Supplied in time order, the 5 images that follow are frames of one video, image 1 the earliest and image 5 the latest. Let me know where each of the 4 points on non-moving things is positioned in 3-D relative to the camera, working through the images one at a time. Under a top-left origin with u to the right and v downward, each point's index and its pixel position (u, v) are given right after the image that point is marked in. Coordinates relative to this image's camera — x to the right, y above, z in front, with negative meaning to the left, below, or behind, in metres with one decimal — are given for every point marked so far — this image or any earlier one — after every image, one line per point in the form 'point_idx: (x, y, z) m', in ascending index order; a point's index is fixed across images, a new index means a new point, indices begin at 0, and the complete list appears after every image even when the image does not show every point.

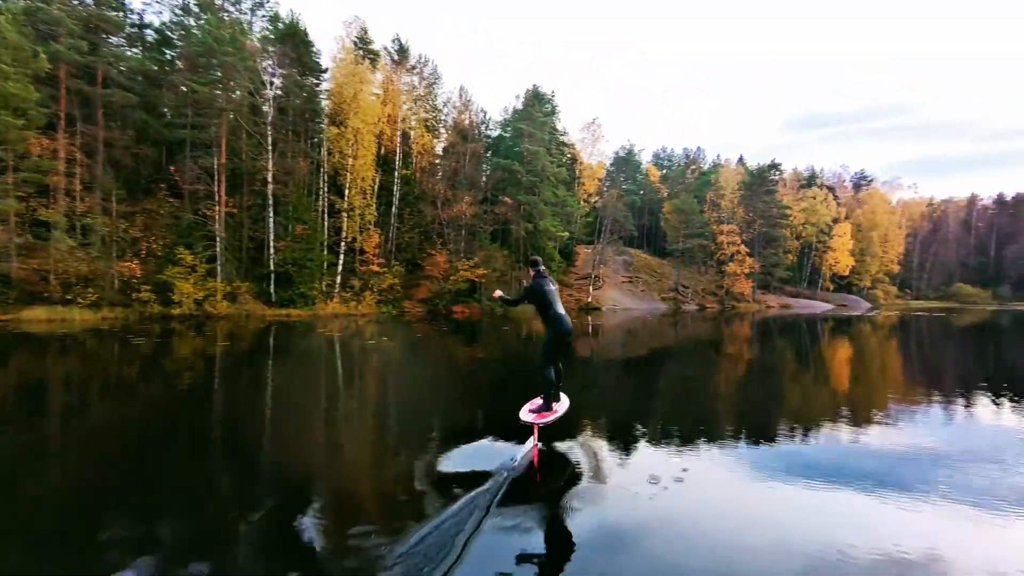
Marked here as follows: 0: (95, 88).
0: (-15.3, +7.3, +19.6) m
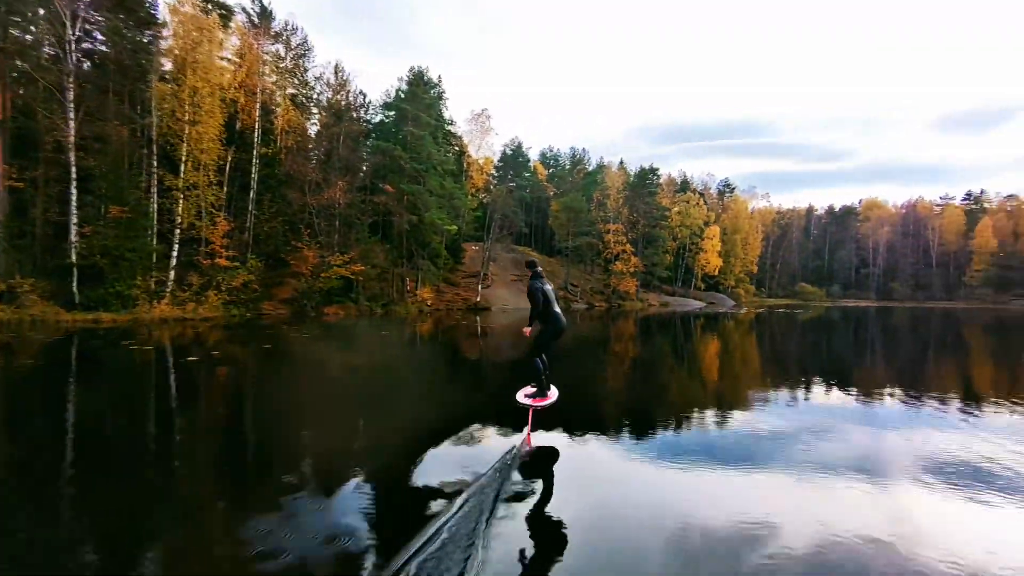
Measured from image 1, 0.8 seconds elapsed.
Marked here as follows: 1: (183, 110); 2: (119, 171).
0: (-19.0, +7.4, +14.4) m
1: (-12.1, +6.2, +19.7) m
2: (-13.7, +3.9, +18.9) m
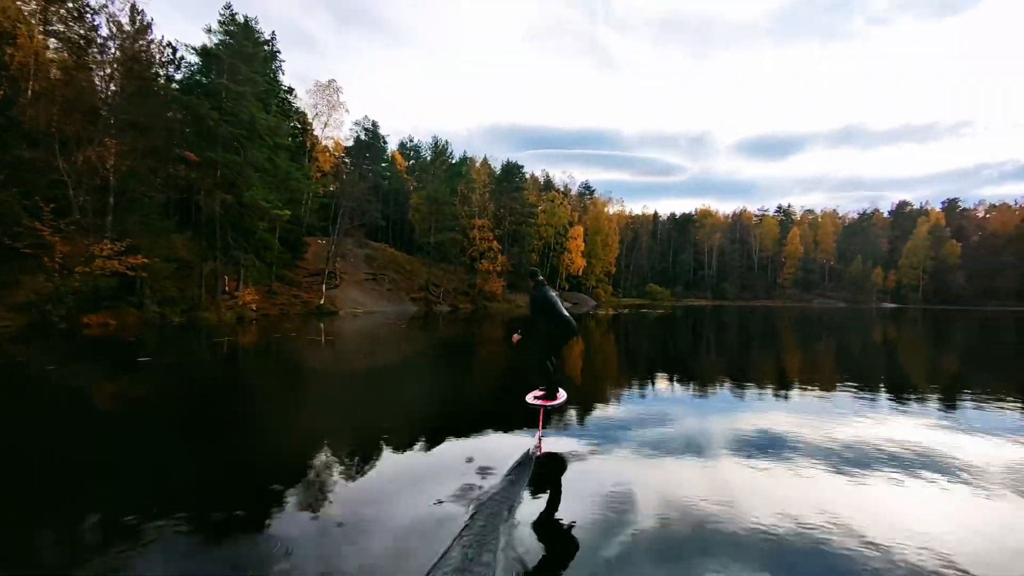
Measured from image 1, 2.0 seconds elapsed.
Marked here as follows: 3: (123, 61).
0: (-21.7, +7.4, +6.7) m
1: (-16.5, +6.1, +13.7) m
2: (-17.8, +3.9, +12.4) m
3: (-14.2, +7.9, +19.3) m
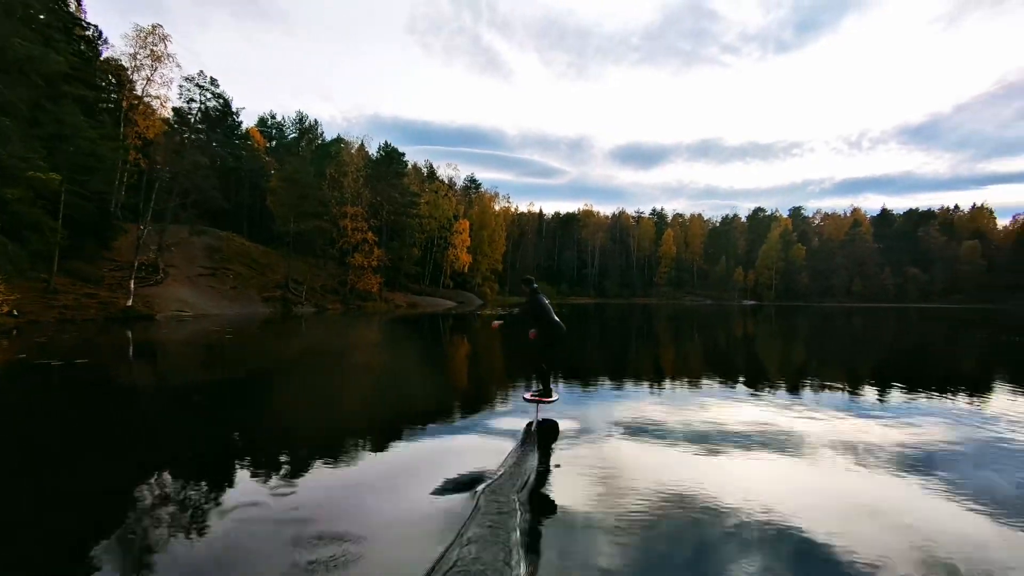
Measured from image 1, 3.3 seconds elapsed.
0: (-22.4, +7.4, -0.4) m
1: (-18.8, +6.2, +7.5) m
2: (-19.8, +3.9, +6.0) m
3: (-17.8, +8.0, +13.5) m
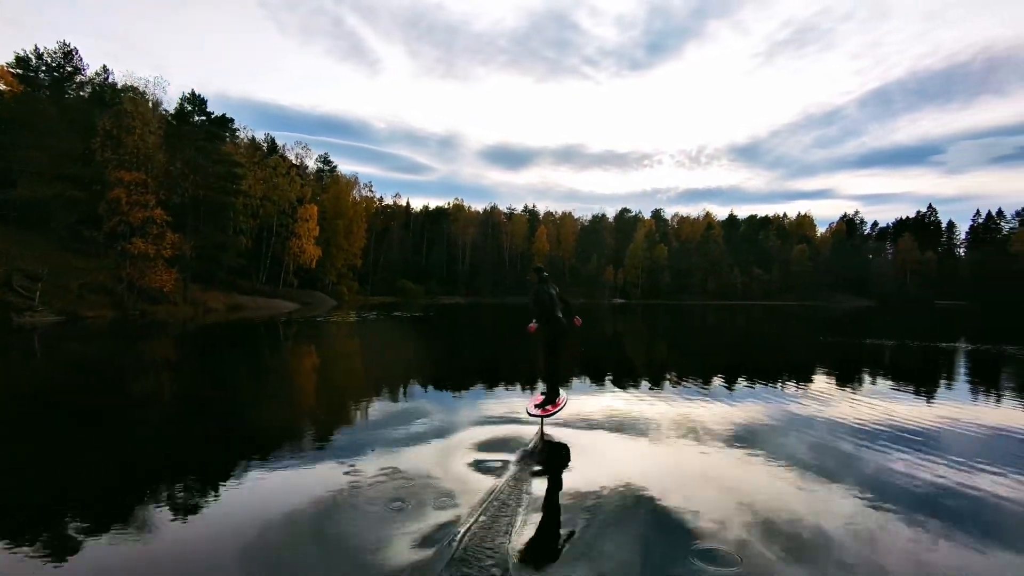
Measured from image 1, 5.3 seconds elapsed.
0: (-21.1, +7.4, -9.7) m
1: (-19.6, +6.2, -1.1) m
2: (-20.2, +3.9, -2.8) m
3: (-20.0, +8.0, +4.9) m
